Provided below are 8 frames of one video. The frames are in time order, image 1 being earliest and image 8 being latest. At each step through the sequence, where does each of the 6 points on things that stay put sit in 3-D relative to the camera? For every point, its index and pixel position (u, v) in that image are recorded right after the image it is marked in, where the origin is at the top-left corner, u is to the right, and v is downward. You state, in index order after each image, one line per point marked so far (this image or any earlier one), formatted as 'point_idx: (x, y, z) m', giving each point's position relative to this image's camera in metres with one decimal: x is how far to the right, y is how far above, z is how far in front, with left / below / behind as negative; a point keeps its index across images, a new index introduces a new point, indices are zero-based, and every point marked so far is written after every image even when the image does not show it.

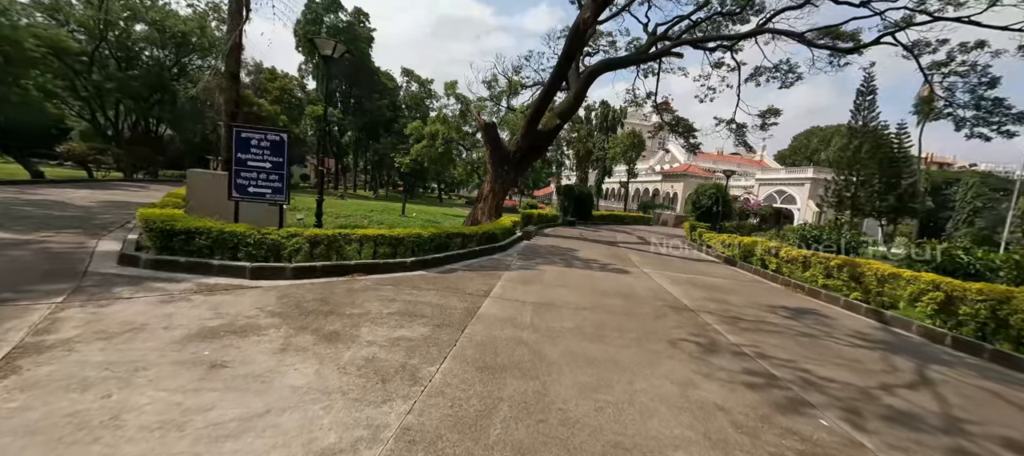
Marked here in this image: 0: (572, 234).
0: (+2.4, -0.2, +15.8) m
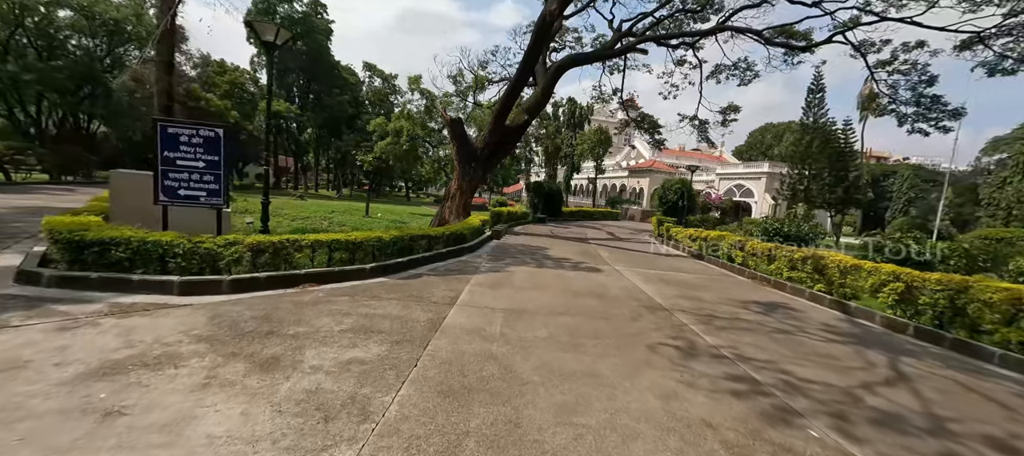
0: (+1.2, -0.1, +15.6) m
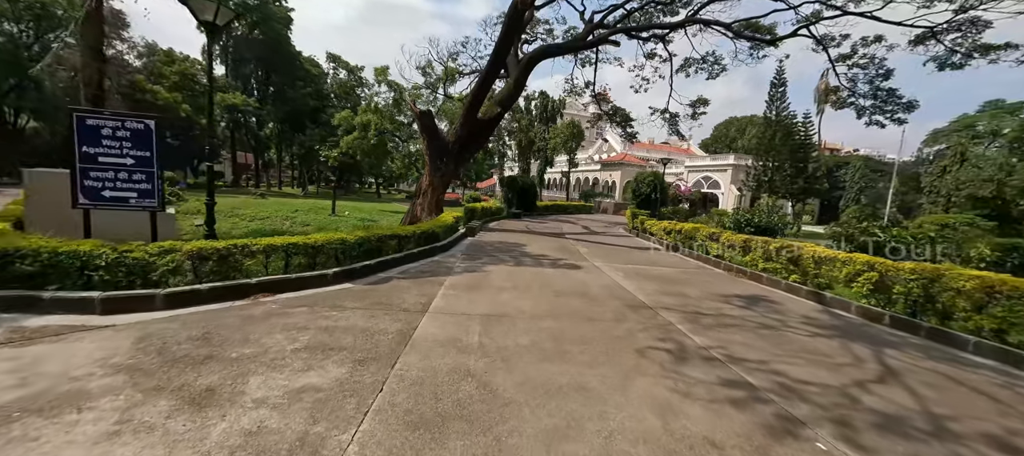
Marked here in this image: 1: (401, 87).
0: (+0.2, 0.0, +15.3) m
1: (-5.3, +6.7, +18.8) m
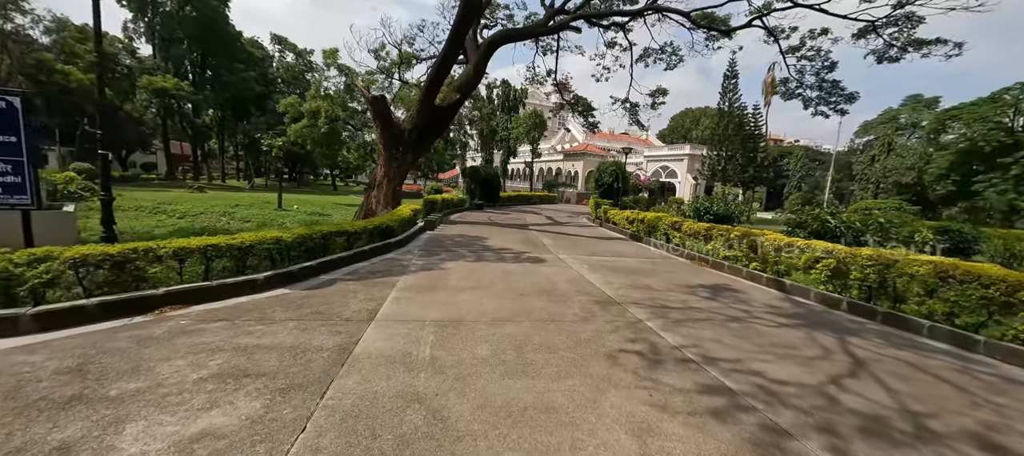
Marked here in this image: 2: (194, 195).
0: (-1.2, +0.3, +14.9) m
1: (-7.1, +7.0, +17.7) m
2: (-14.3, +1.5, +17.9) m
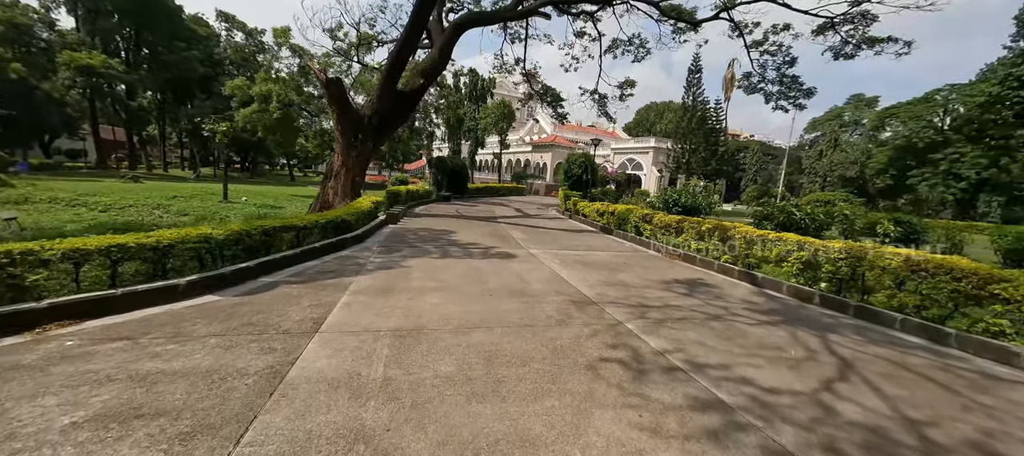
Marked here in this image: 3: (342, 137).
0: (-2.4, +0.6, +14.3) m
1: (-8.5, +7.3, +16.5) m
2: (-15.7, +1.7, +16.2) m
3: (-4.7, +2.5, +10.8) m
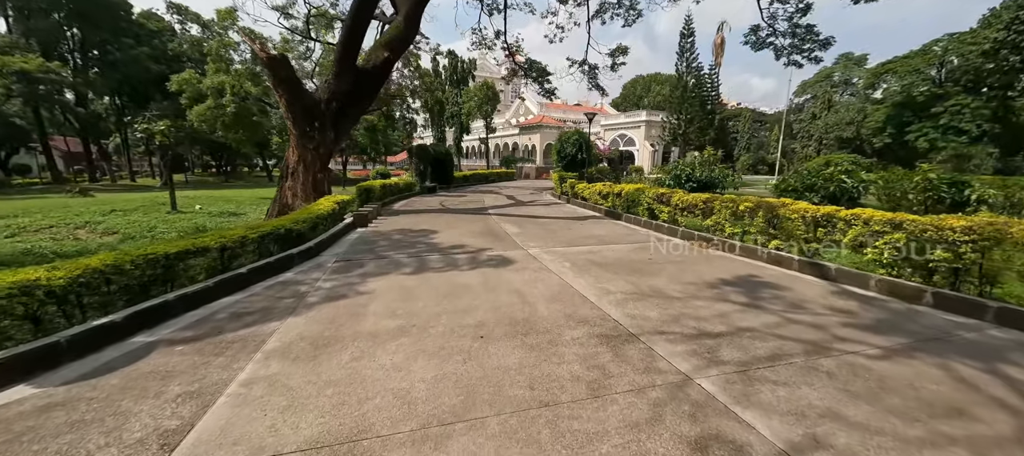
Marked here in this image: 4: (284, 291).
0: (-2.6, +0.7, +12.7) m
1: (-9.3, +7.0, +14.5) m
2: (-16.0, +1.0, +14.3) m
3: (-5.0, +2.3, +9.1) m
4: (-2.4, -0.7, +4.1) m
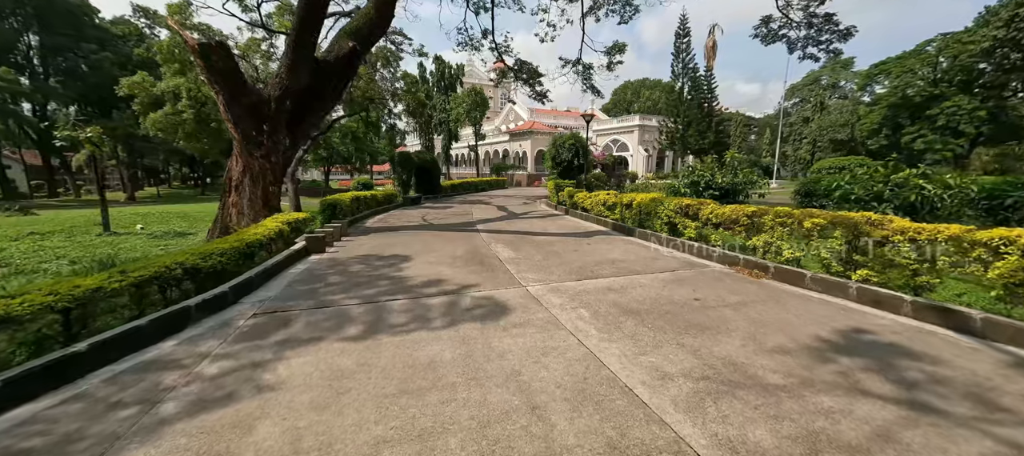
0: (-2.9, +0.2, +11.1) m
1: (-9.7, +6.4, +12.9) m
2: (-16.3, +0.2, +12.5) m
3: (-5.2, +1.8, +7.5) m
4: (-2.4, -1.0, +2.5) m
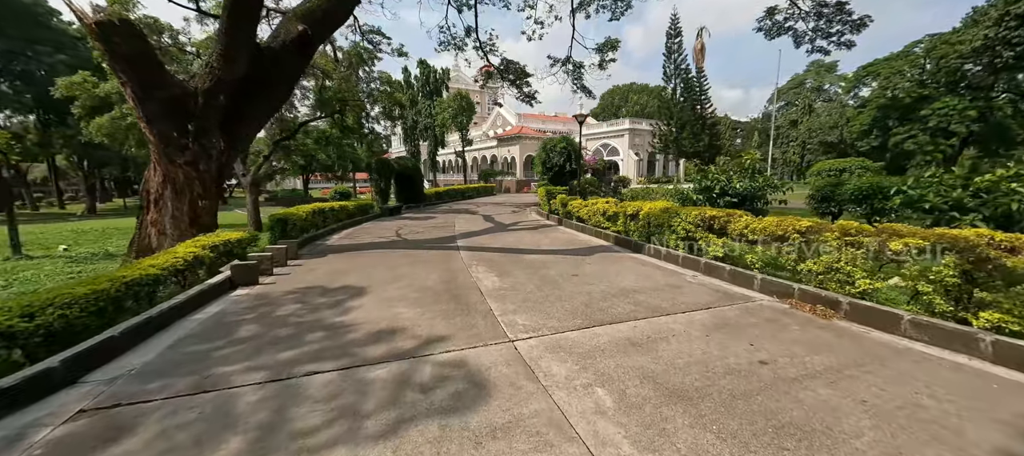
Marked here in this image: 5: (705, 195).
0: (-3.2, -0.2, +9.7) m
1: (-10.1, +5.9, +11.4) m
2: (-16.7, -0.4, +10.7) m
3: (-5.4, +1.5, +6.1) m
4: (-2.5, -1.3, +1.1) m
5: (+4.0, +0.7, +8.3) m
